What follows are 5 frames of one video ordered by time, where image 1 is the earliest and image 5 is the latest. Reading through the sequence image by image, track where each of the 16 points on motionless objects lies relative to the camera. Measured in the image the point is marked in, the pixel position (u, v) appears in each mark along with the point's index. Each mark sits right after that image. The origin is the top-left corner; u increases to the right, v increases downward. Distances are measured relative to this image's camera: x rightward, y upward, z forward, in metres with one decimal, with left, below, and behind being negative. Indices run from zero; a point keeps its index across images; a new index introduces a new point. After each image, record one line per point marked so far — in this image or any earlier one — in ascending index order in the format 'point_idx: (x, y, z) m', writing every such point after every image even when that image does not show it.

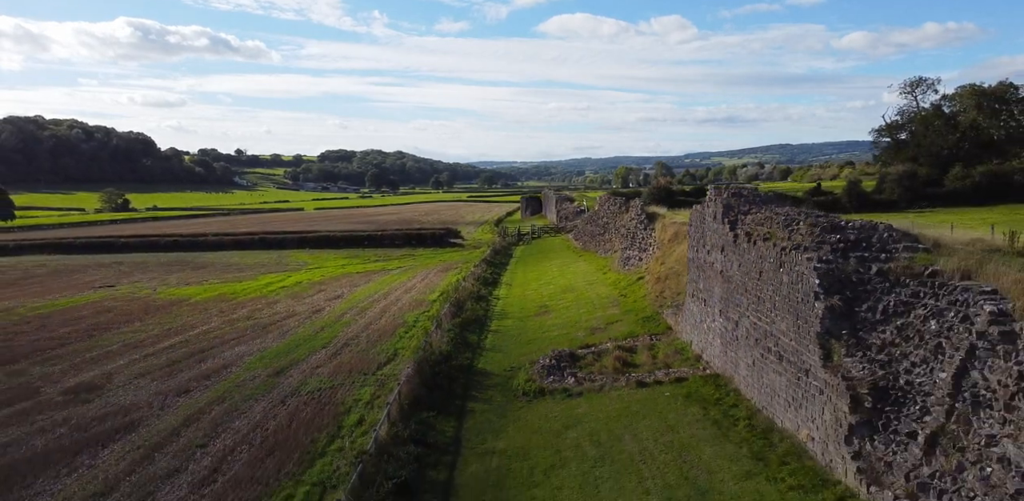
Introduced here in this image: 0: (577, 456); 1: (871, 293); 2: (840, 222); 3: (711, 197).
0: (+1.1, -3.5, +11.9) m
1: (+5.1, -0.5, +10.0) m
2: (+5.5, +0.6, +11.9) m
3: (+4.7, +1.3, +16.5) m
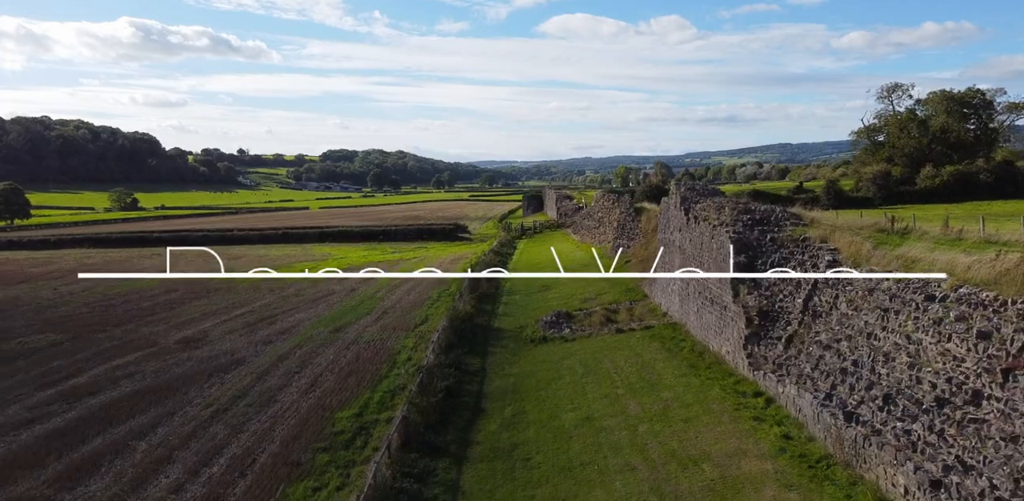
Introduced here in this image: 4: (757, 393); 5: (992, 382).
0: (+1.4, -3.0, +16.8) m
1: (+5.4, 0.0, +14.9) m
2: (+5.8, +1.1, +16.9) m
3: (+5.0, +1.8, +21.5) m
4: (+4.5, -2.6, +12.9) m
5: (+5.5, -1.5, +7.8) m
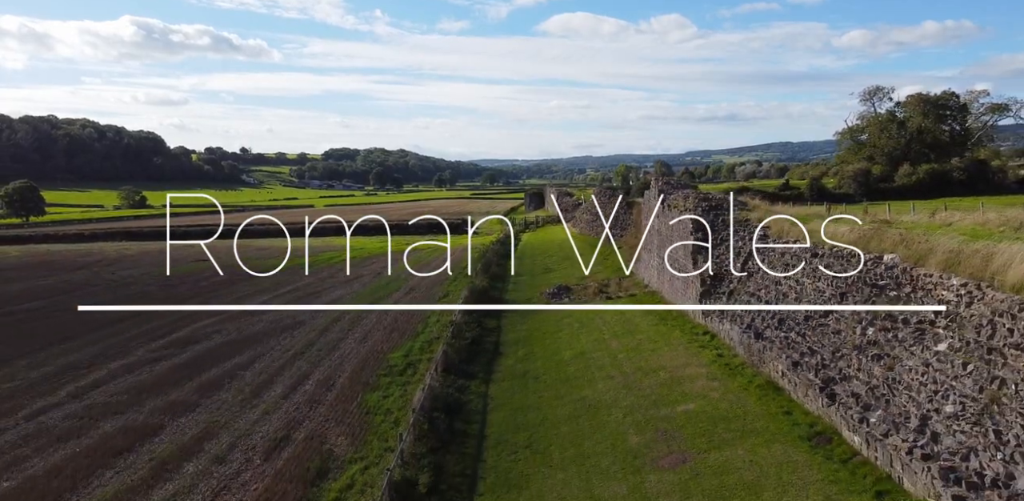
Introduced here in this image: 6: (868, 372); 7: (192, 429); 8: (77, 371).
0: (+1.8, -2.4, +21.4) m
1: (+5.7, +0.6, +19.5) m
2: (+6.1, +1.7, +21.4) m
3: (+5.3, +2.4, +26.0) m
4: (+4.9, -2.1, +17.5) m
5: (+5.8, -0.9, +12.4) m
6: (+5.4, -1.8, +10.5) m
7: (-6.6, -3.7, +14.3) m
8: (-11.4, -3.1, +18.3) m
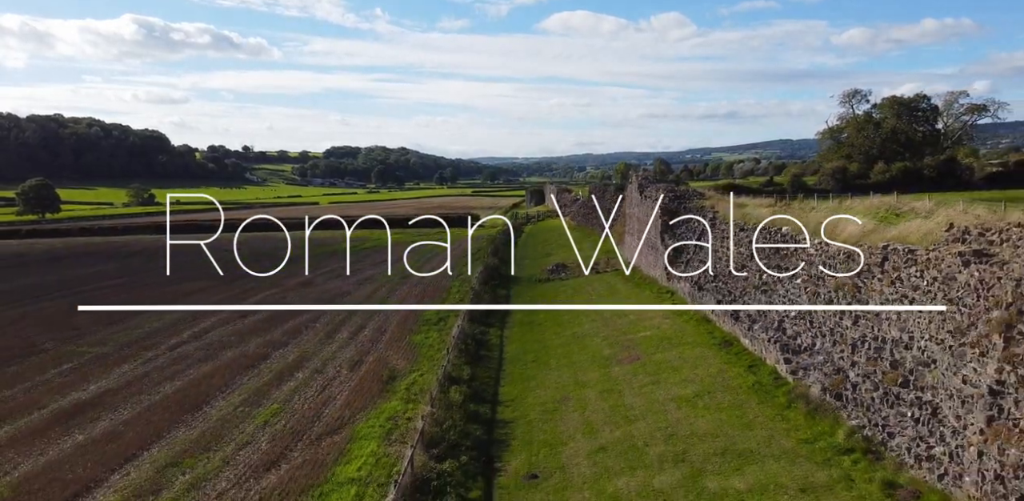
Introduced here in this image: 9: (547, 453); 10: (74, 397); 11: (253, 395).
0: (+2.1, -1.6, +26.9) m
1: (+6.0, +1.3, +25.0) m
2: (+6.4, +2.4, +26.9) m
3: (+5.6, +3.1, +31.5) m
4: (+5.1, -1.4, +23.0) m
5: (+6.1, -0.2, +17.9) m
6: (+5.7, -1.2, +16.0) m
7: (-6.3, -3.0, +19.8) m
8: (-11.1, -2.5, +23.7) m
9: (+0.6, -3.5, +12.1) m
10: (-10.1, -3.4, +16.1) m
11: (-6.1, -3.4, +16.4) m
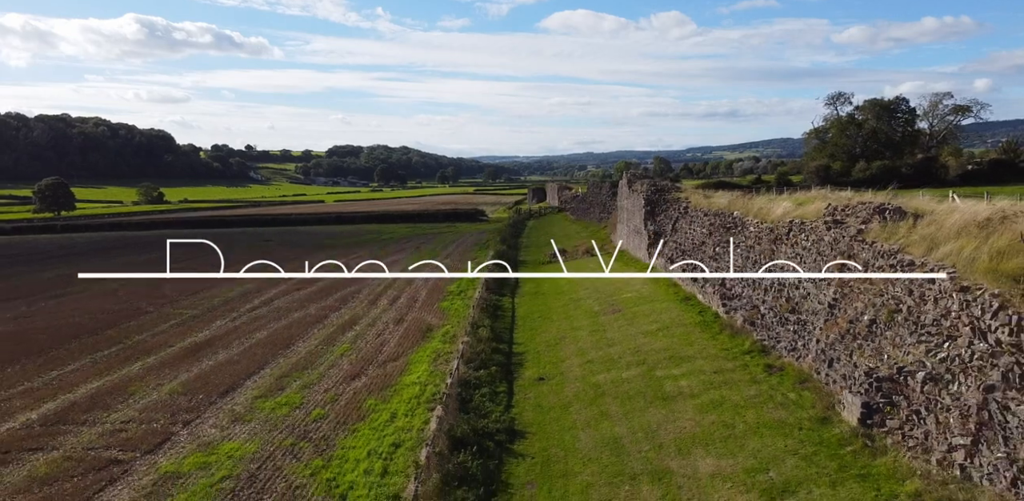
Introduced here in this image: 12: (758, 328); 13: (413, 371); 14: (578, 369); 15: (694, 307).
0: (+2.4, -1.0, +31.9) m
1: (+6.4, +2.0, +30.0) m
2: (+6.8, +3.1, +31.9) m
3: (+6.0, +3.8, +36.5) m
4: (+5.5, -0.7, +28.0) m
5: (+6.4, +0.4, +22.9) m
6: (+6.0, -0.5, +21.0) m
7: (-5.9, -2.3, +24.9) m
8: (-10.7, -1.8, +28.8) m
9: (+1.0, -2.9, +17.1) m
10: (-9.8, -2.7, +21.1) m
11: (-5.8, -2.7, +21.5) m
12: (+5.7, -1.8, +16.1) m
13: (-2.5, -3.1, +17.5) m
14: (+1.6, -2.8, +16.4) m
15: (+5.2, -1.6, +19.8) m
